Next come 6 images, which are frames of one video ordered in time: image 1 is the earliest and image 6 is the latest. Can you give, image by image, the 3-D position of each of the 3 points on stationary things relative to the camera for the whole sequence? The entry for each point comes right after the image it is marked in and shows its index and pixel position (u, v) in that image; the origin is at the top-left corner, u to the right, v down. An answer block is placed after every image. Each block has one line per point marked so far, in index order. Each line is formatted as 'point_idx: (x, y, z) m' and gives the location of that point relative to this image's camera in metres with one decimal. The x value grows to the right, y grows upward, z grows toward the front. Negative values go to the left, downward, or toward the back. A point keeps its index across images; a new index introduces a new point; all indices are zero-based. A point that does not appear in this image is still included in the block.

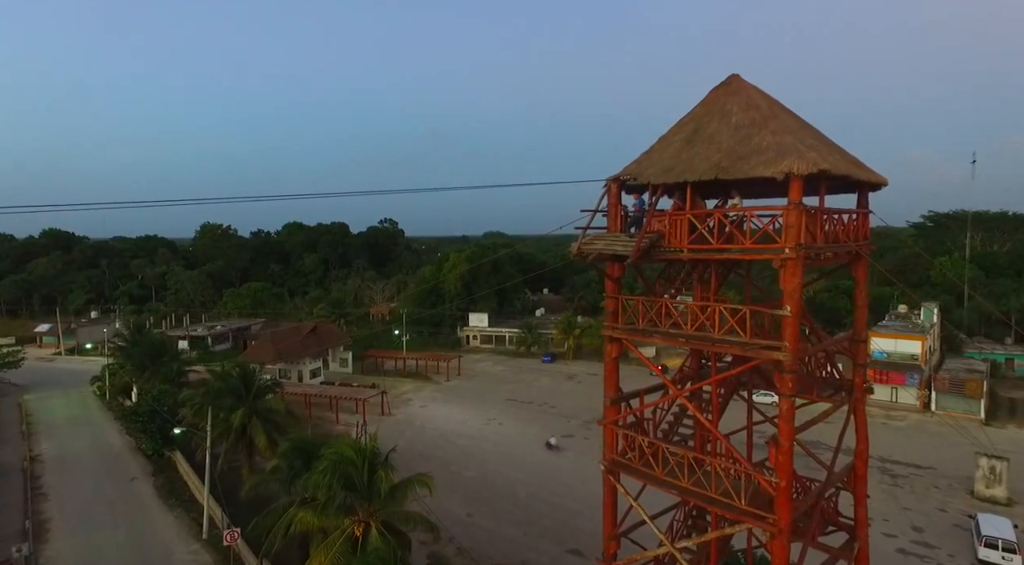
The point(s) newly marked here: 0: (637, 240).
0: (+1.9, +0.6, +10.9) m
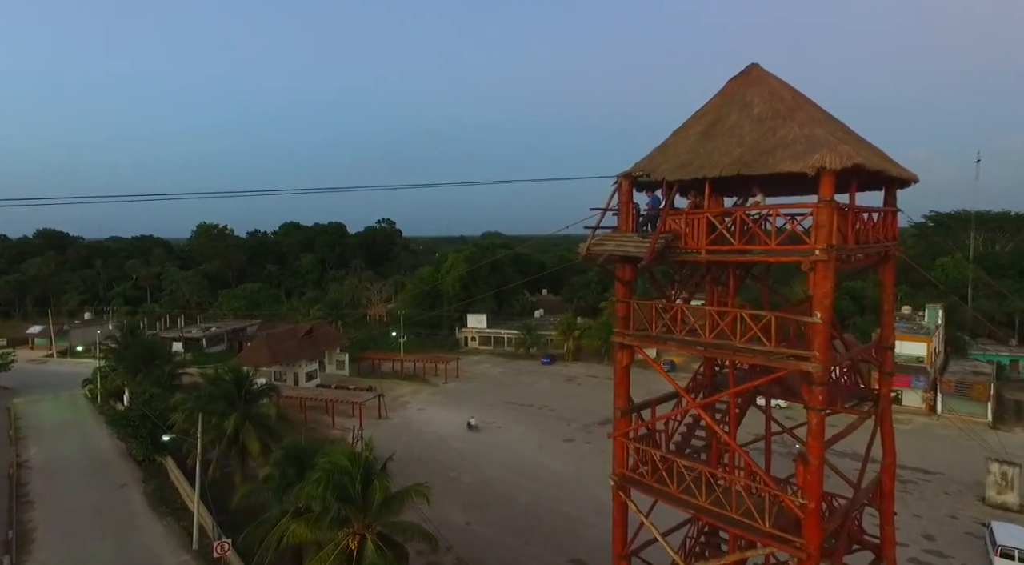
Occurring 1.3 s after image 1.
0: (+1.9, +0.6, +10.3) m
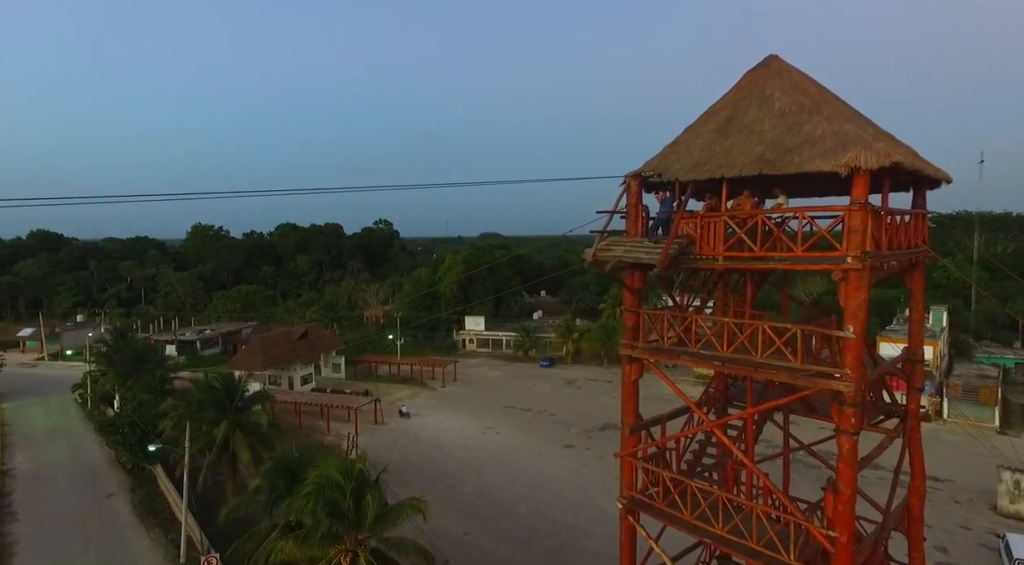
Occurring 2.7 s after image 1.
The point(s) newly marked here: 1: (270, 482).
0: (+1.9, +0.5, +9.6) m
1: (-6.0, -4.9, +17.8) m
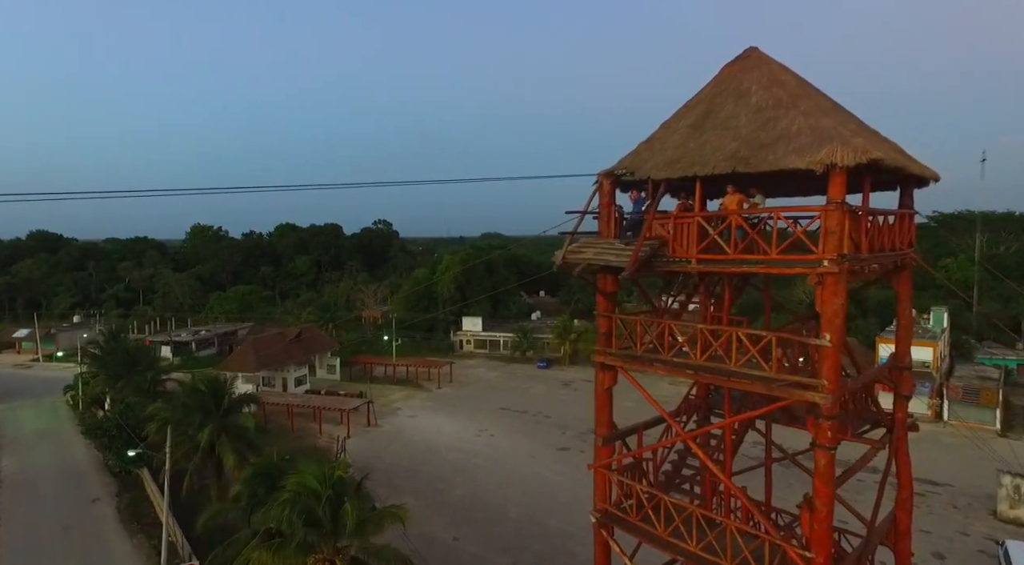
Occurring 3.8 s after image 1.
0: (+1.6, +0.4, +9.1) m
1: (-6.3, -5.0, +17.5) m
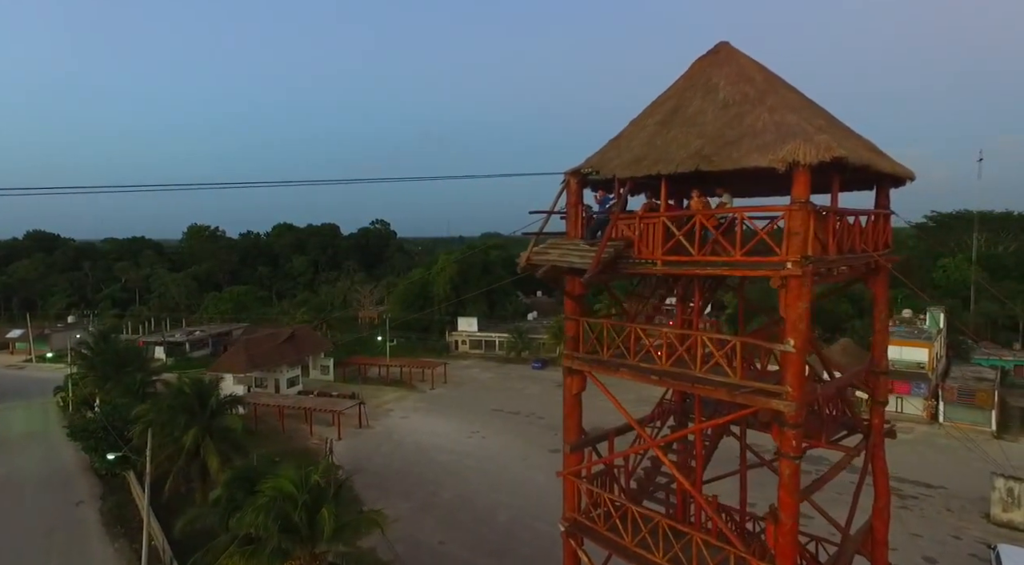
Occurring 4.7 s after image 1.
0: (+1.1, +0.4, +8.9) m
1: (-6.8, -5.0, +17.2) m
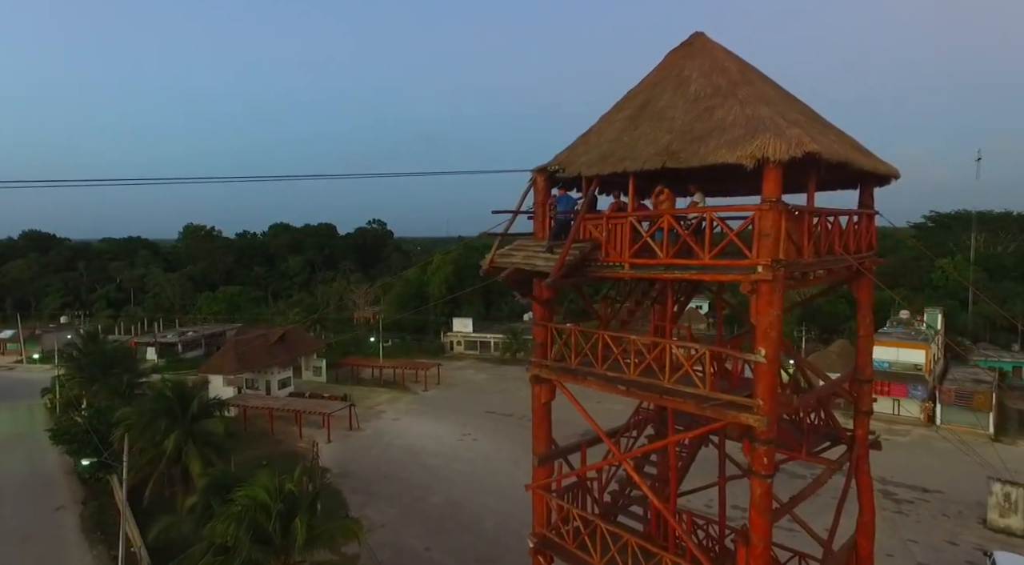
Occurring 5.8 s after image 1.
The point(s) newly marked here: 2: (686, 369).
0: (+0.7, +0.4, +8.5) m
1: (-7.1, -5.0, +16.8) m
2: (+2.0, -0.9, +7.8) m
